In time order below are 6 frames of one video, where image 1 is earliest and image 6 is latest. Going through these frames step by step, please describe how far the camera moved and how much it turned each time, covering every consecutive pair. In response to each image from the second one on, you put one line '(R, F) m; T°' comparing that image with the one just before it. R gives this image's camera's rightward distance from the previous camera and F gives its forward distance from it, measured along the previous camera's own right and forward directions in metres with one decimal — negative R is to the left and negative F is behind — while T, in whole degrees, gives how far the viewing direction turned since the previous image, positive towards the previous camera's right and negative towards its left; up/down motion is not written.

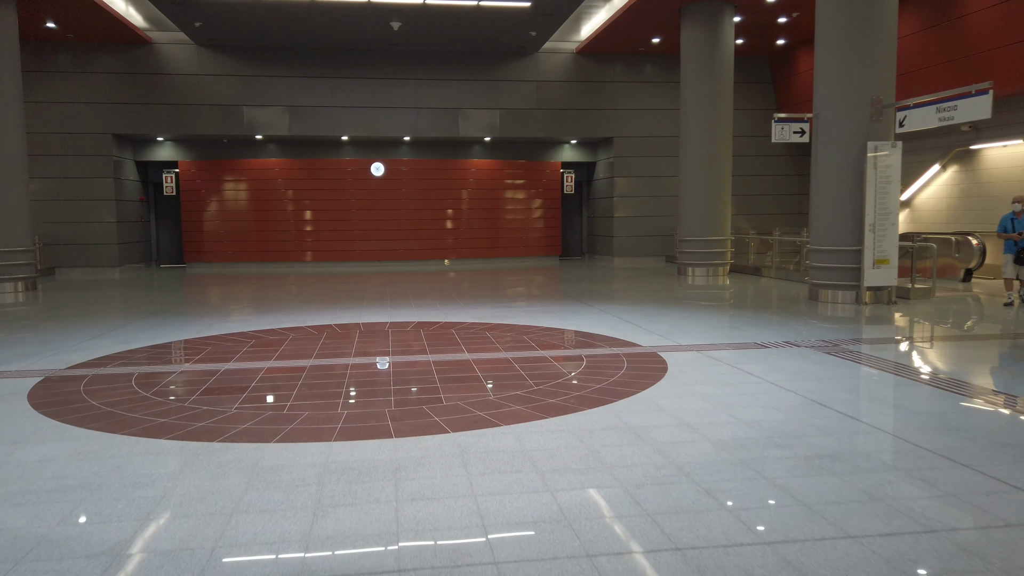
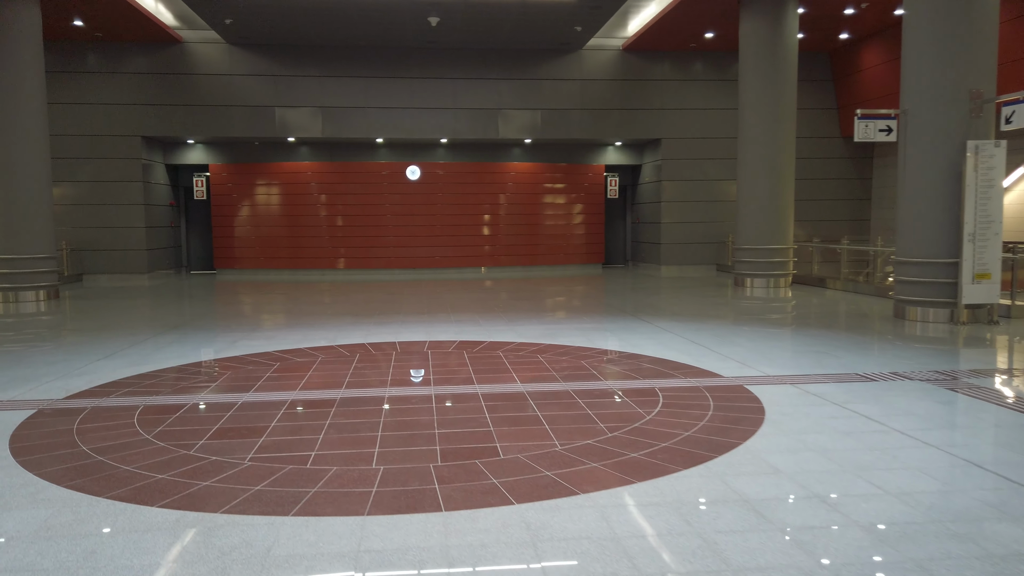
(-0.3, +1.1) m; -2°
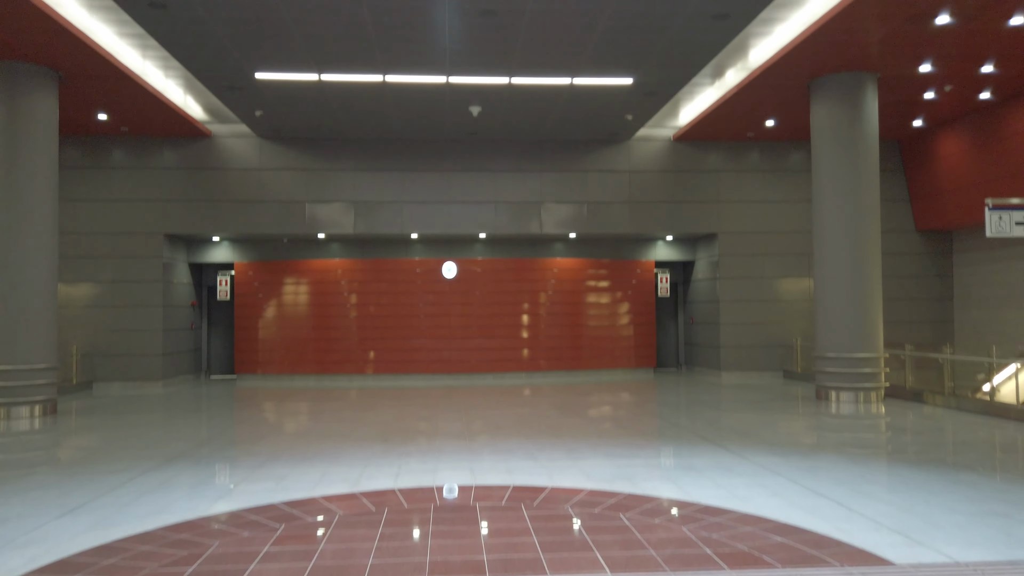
(-0.4, +1.8) m; -2°
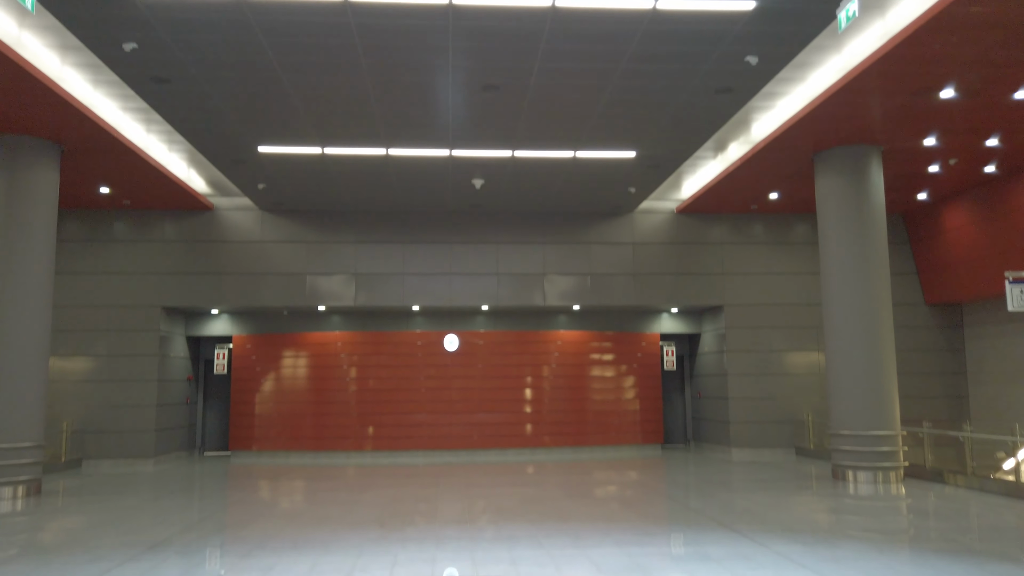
(0.0, +0.3) m; 0°
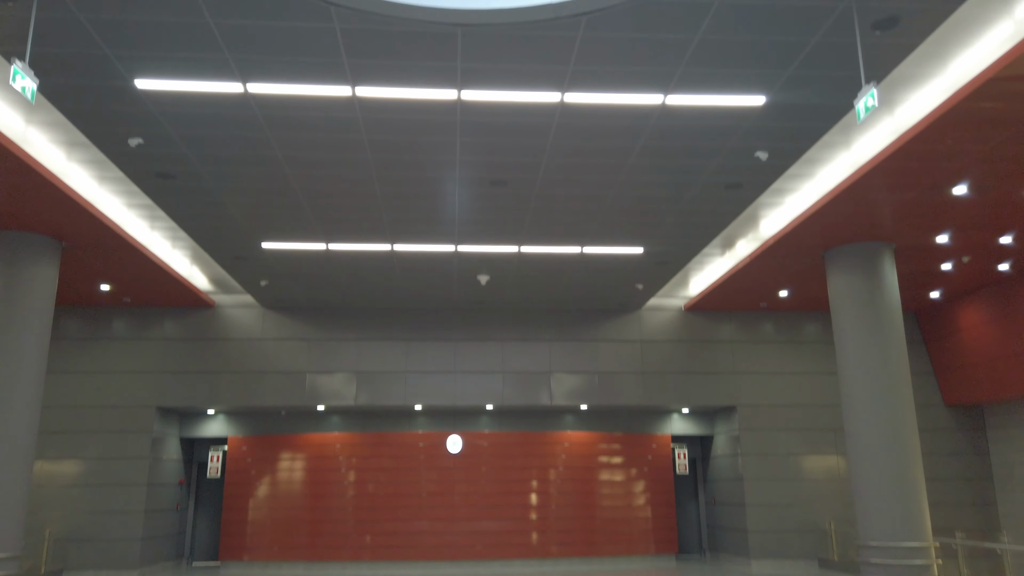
(0.0, +0.4) m; 0°
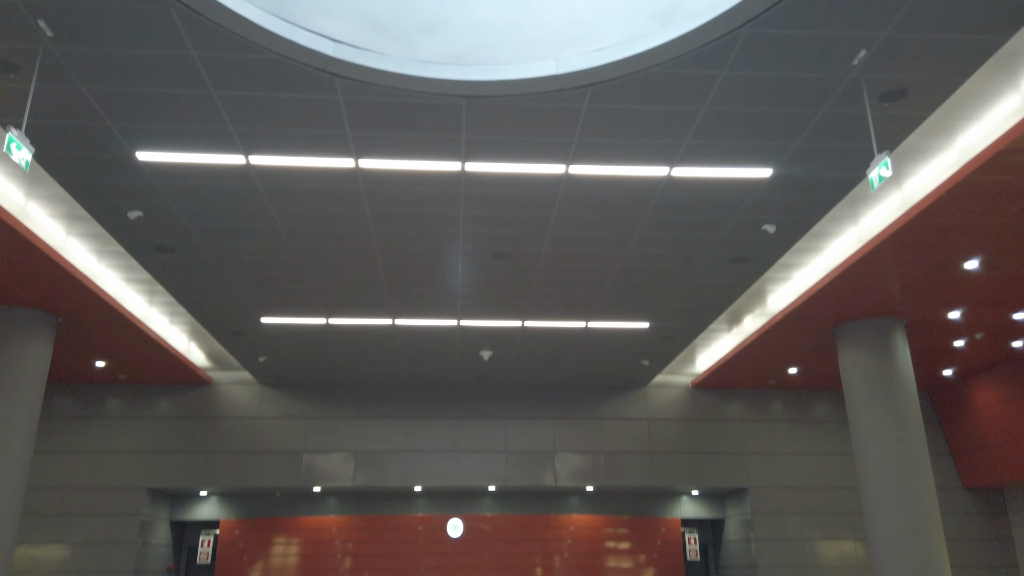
(0.0, +0.3) m; 0°
